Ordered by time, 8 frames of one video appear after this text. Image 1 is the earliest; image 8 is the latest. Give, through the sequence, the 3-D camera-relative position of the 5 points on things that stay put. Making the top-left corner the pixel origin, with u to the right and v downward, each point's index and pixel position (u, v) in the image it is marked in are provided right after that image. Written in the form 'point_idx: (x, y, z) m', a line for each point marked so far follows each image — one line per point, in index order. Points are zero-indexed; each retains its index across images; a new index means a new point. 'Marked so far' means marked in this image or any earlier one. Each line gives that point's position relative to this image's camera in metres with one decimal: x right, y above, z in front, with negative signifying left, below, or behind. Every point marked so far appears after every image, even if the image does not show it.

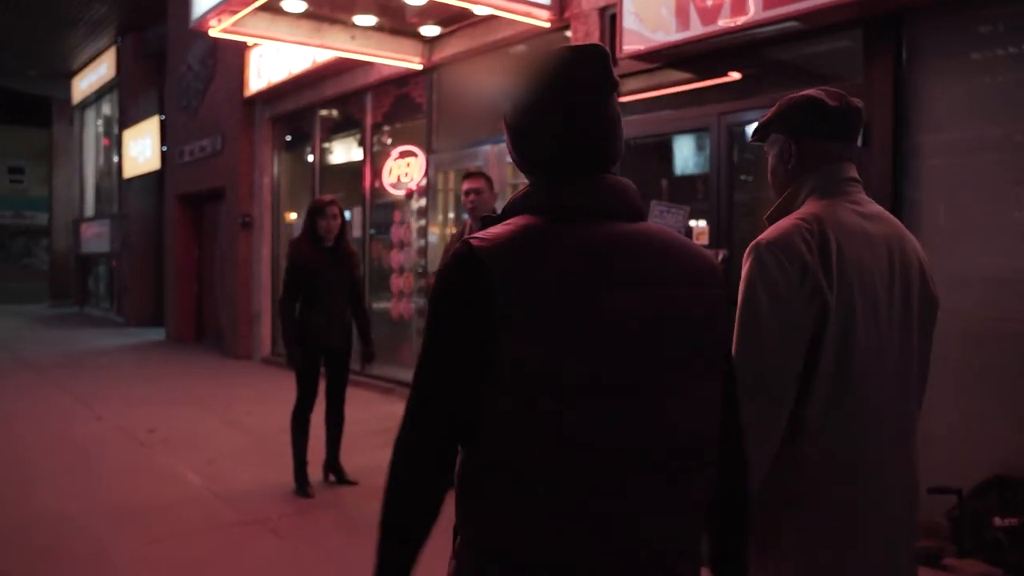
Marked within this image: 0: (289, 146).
0: (-2.9, +1.8, +11.4) m
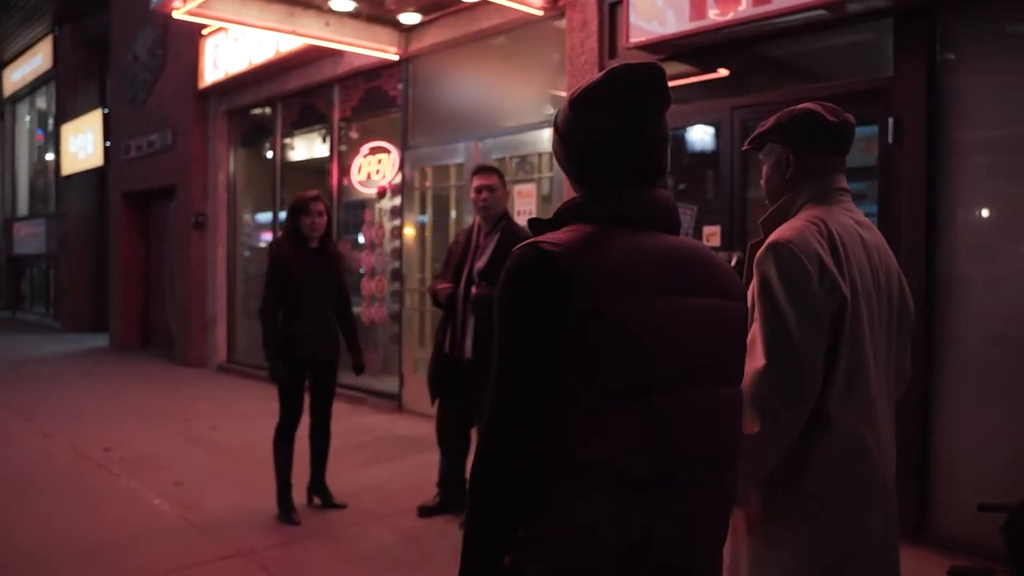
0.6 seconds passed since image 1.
0: (-3.2, +1.8, +10.8) m
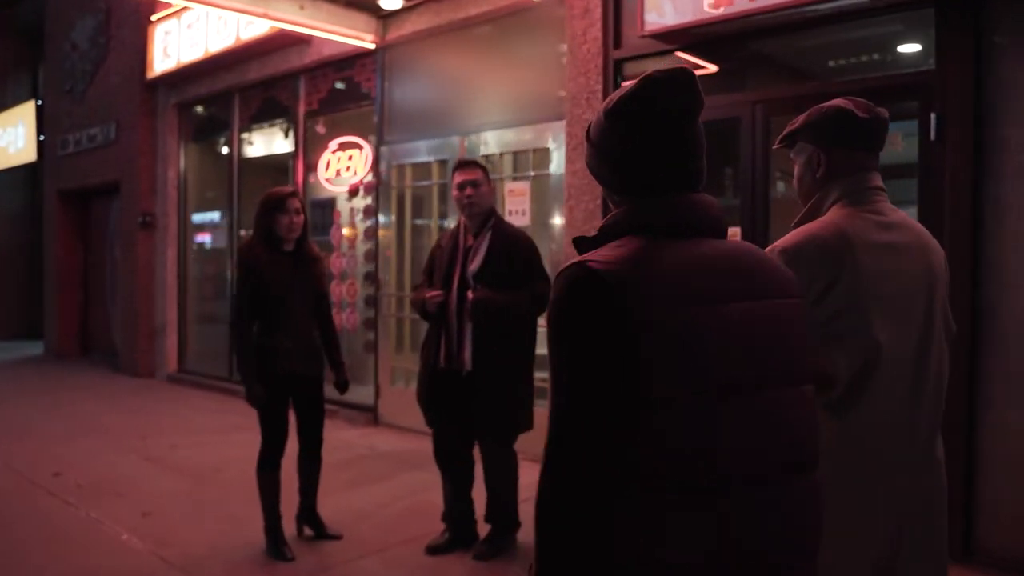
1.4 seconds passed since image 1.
0: (-3.6, +1.7, +10.1) m
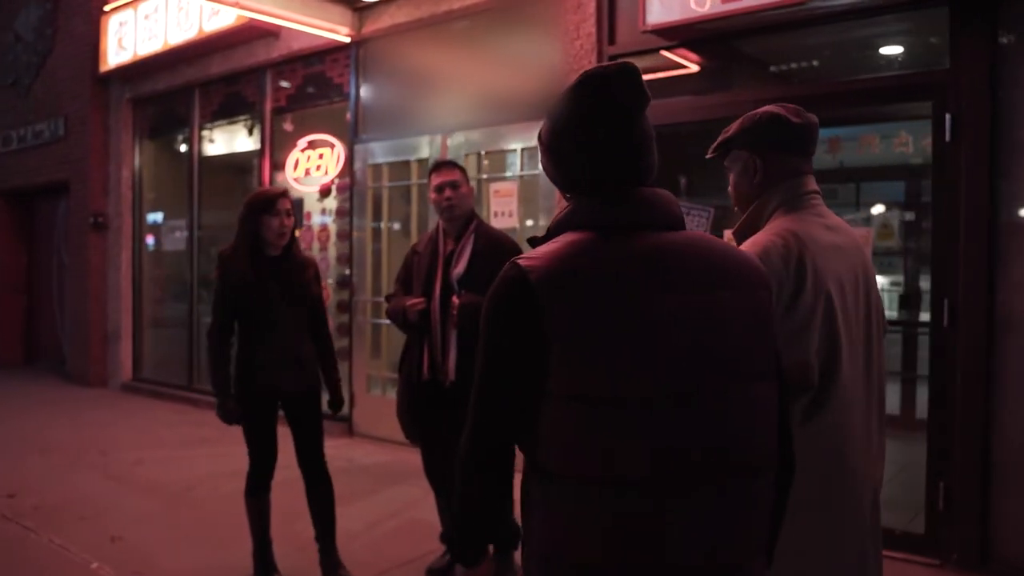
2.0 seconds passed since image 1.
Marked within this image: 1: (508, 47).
0: (-3.9, +1.7, +9.6) m
1: (0.0, +1.7, +6.4) m
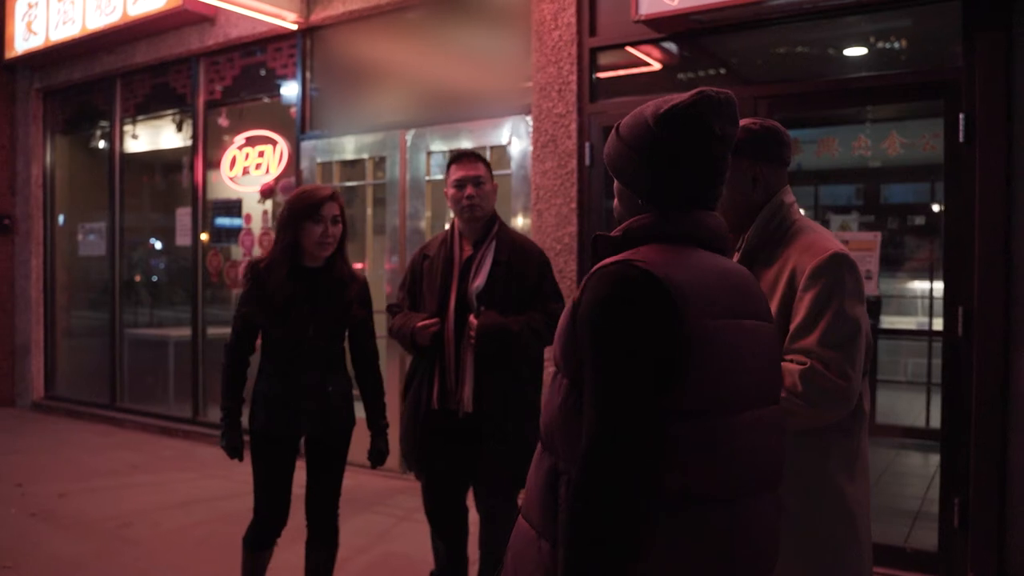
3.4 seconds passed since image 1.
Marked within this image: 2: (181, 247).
0: (-4.4, +1.6, +8.8) m
1: (-0.3, +1.7, +6.0) m
2: (-2.9, +0.4, +7.7) m
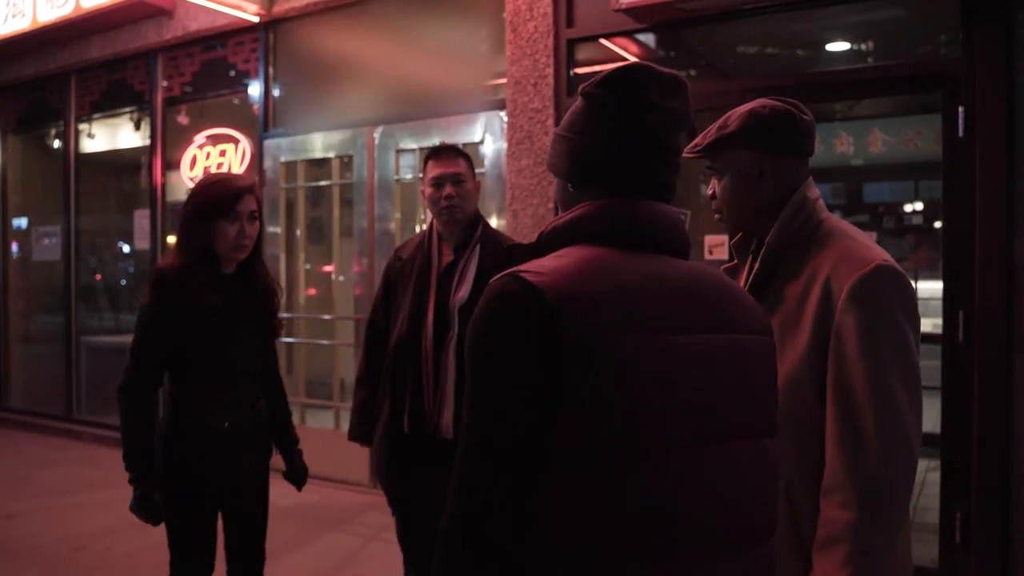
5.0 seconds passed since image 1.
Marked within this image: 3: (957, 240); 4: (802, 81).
0: (-4.7, +1.5, +8.4) m
1: (-0.5, +1.6, +5.7) m
2: (-3.1, +0.3, +7.4) m
3: (+1.9, +0.2, +3.9) m
4: (+1.4, +1.0, +4.2) m
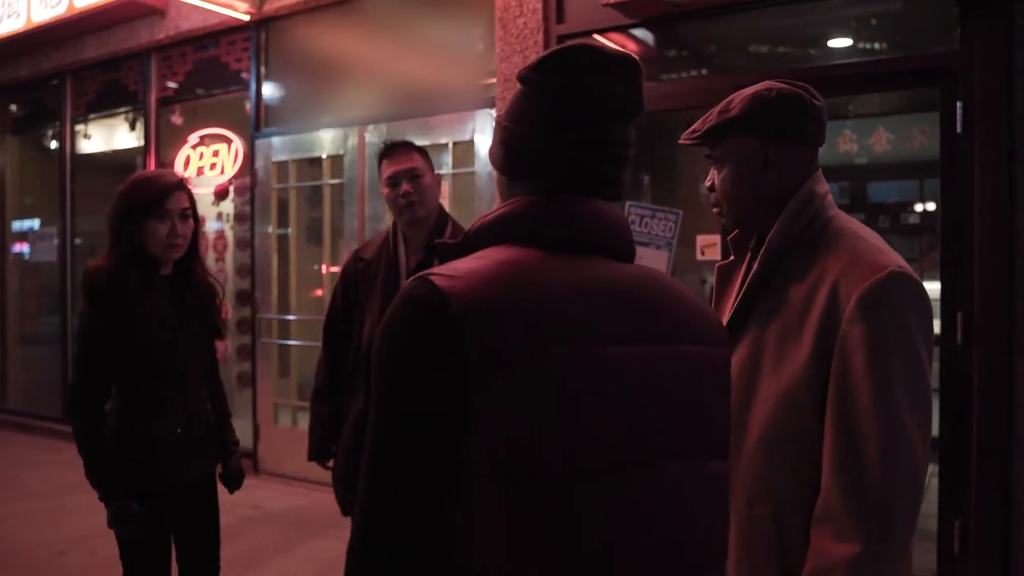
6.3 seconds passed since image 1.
0: (-4.7, +1.5, +8.4) m
1: (-0.5, +1.6, +5.7) m
2: (-3.1, +0.3, +7.3) m
3: (+1.9, +0.2, +3.8) m
4: (+1.3, +1.0, +4.1) m
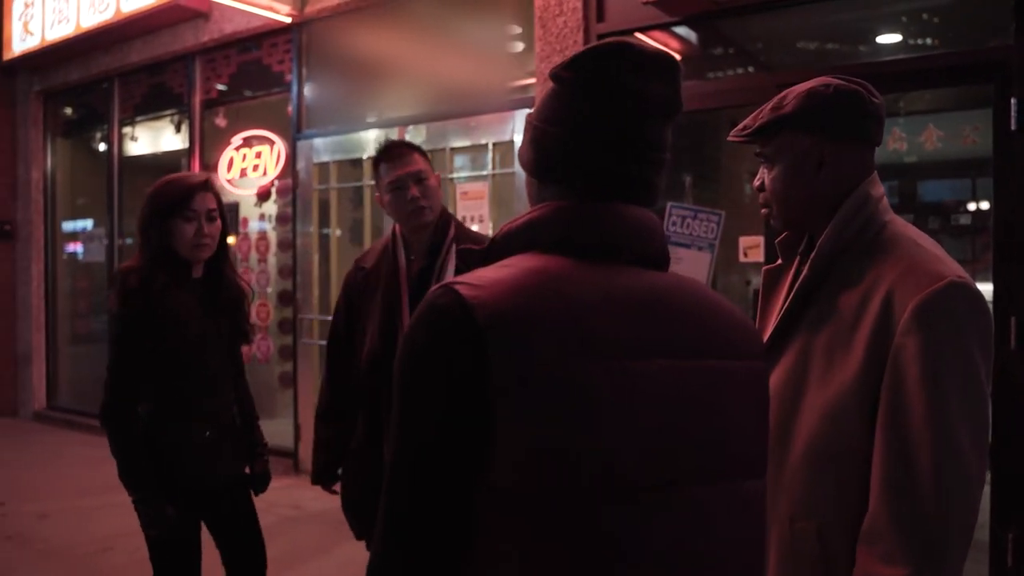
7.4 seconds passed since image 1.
0: (-4.3, +1.5, +8.6) m
1: (-0.2, +1.6, +5.6) m
2: (-2.8, +0.3, +7.4) m
3: (+2.0, +0.2, +3.6) m
4: (+1.5, +1.0, +4.0) m
